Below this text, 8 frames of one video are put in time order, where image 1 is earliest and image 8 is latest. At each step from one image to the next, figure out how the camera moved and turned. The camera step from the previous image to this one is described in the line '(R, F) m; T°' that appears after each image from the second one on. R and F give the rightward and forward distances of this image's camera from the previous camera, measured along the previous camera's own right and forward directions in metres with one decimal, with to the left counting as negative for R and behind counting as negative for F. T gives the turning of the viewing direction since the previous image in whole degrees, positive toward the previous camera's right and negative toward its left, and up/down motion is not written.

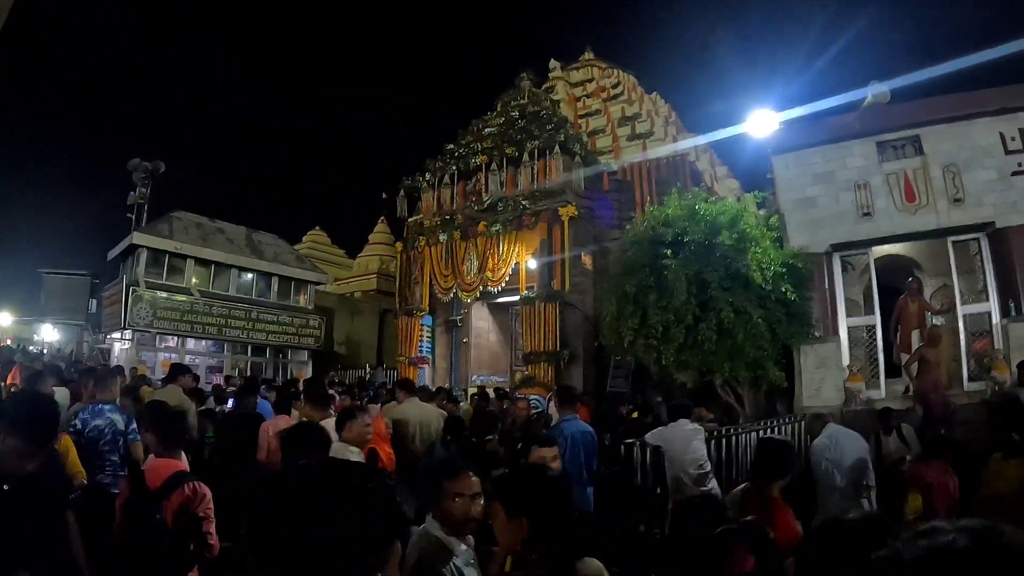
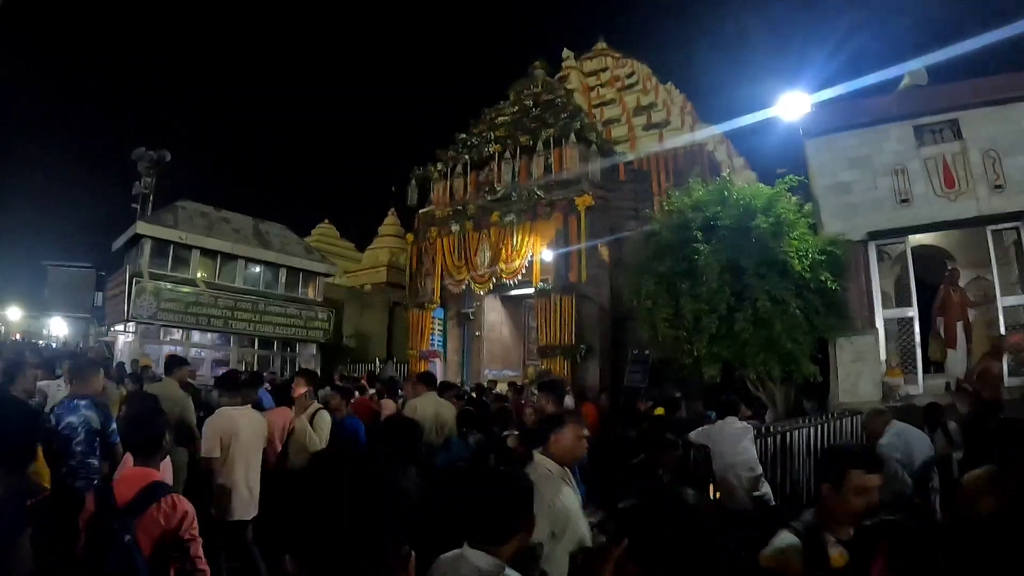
(-0.2, +0.6) m; -1°
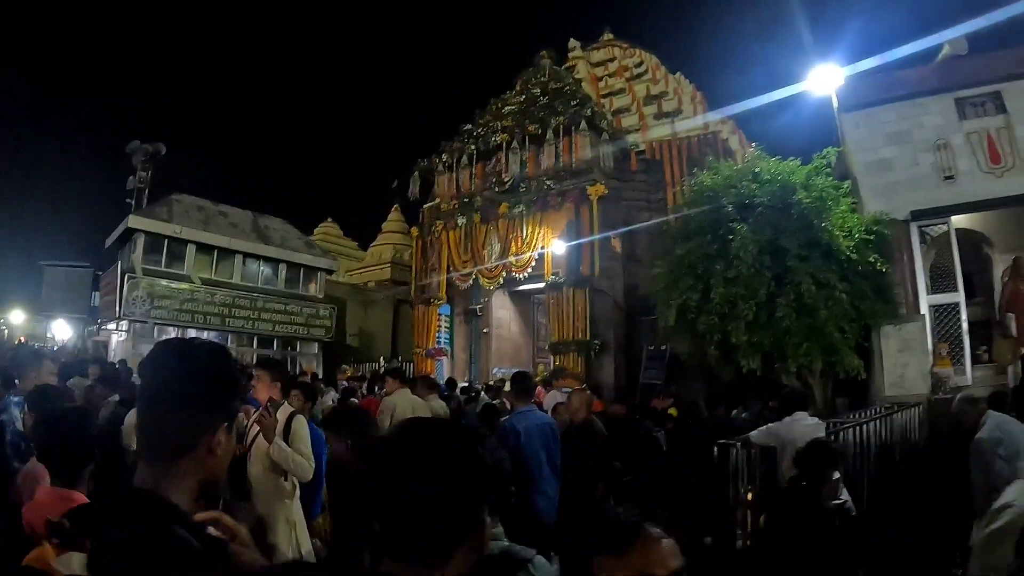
(-0.2, +0.9) m; 0°
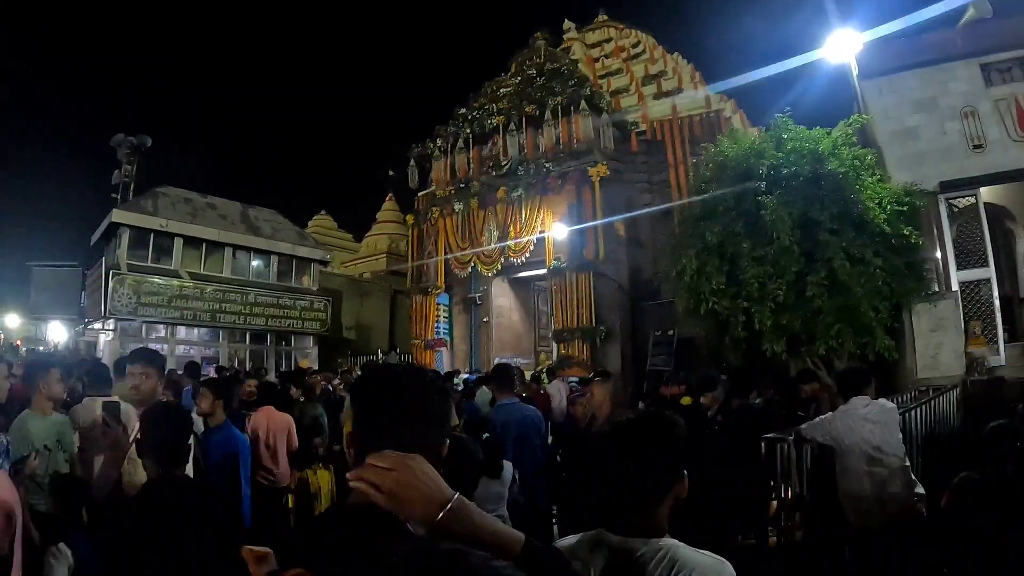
(-0.1, +0.7) m; 0°
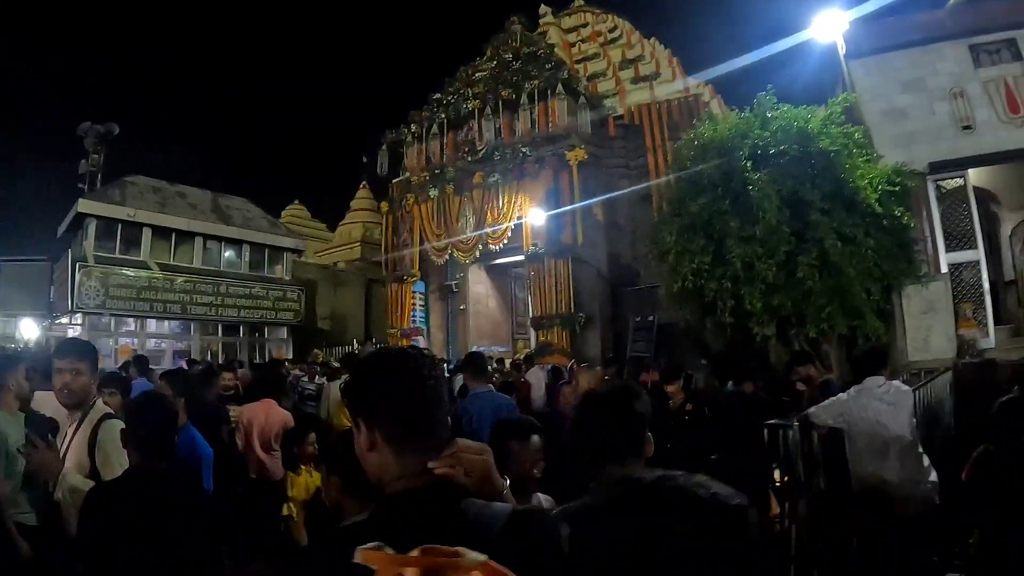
(-0.1, +0.4) m; +2°
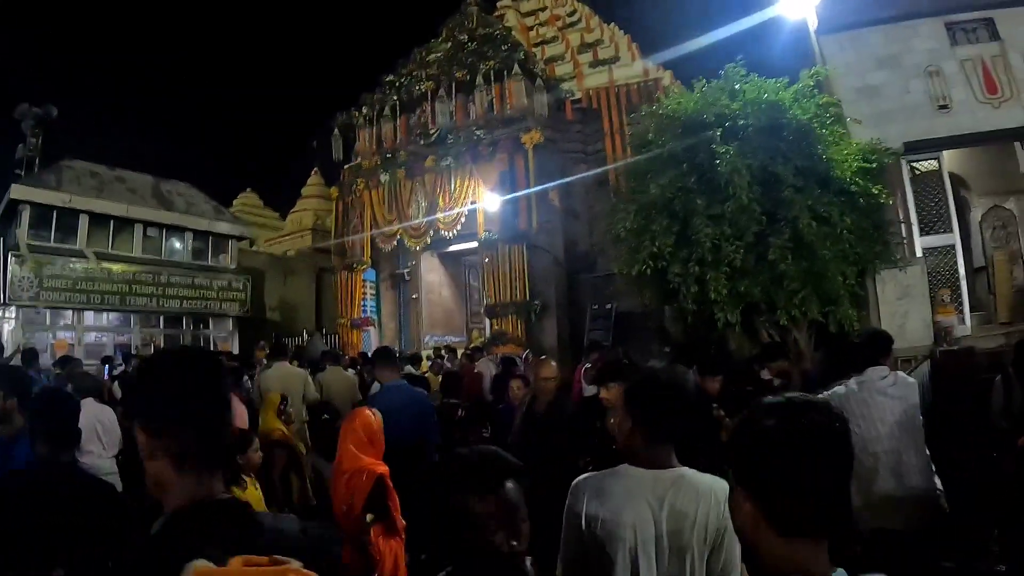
(+0.2, +0.8) m; +3°
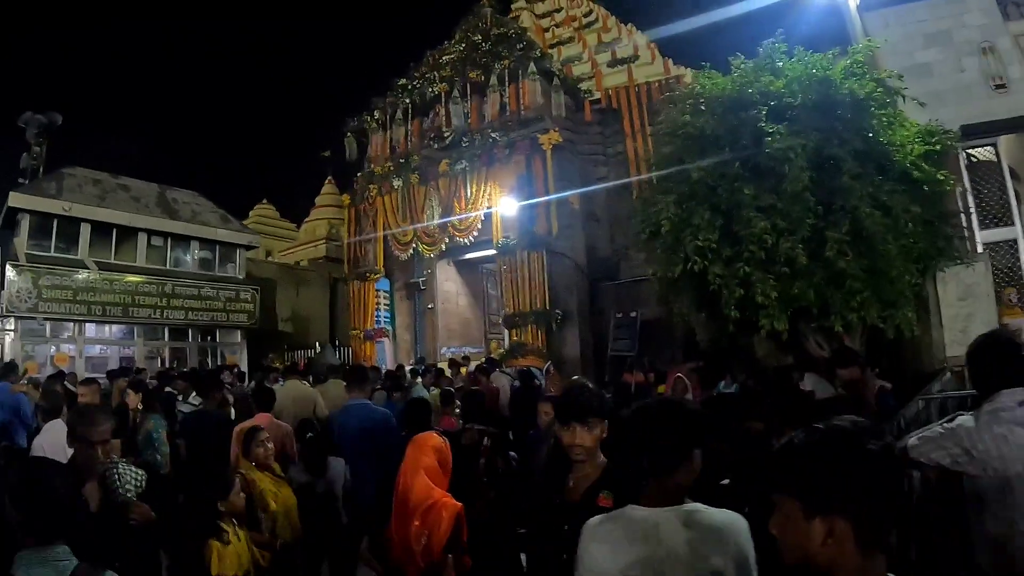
(0.0, +0.8) m; -1°
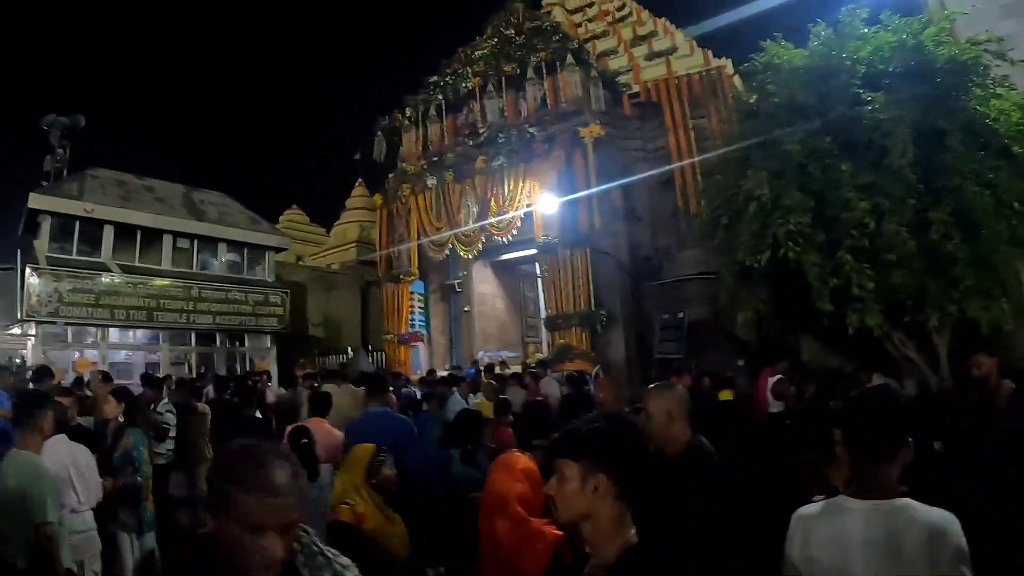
(-0.3, +0.6) m; -2°
